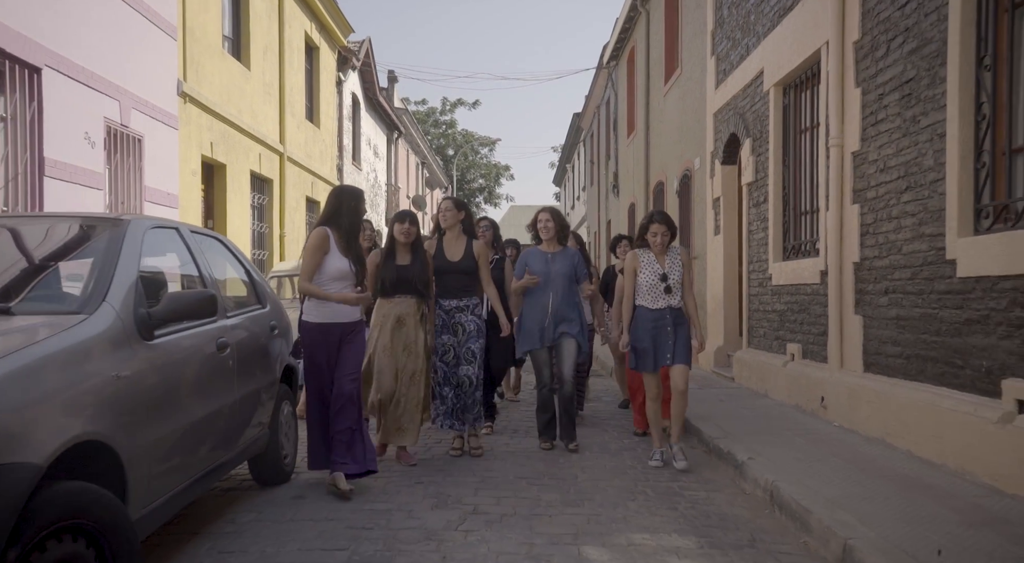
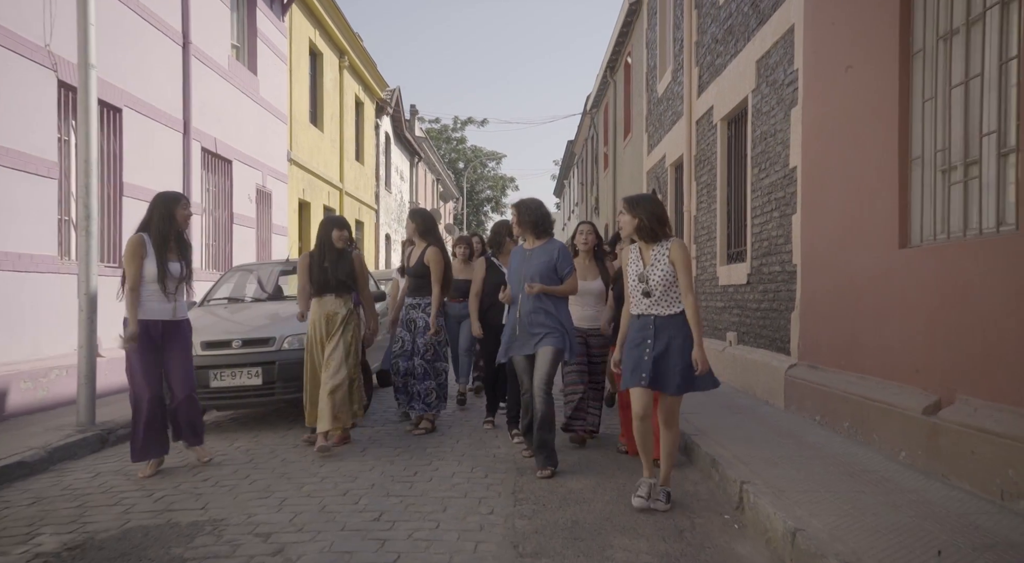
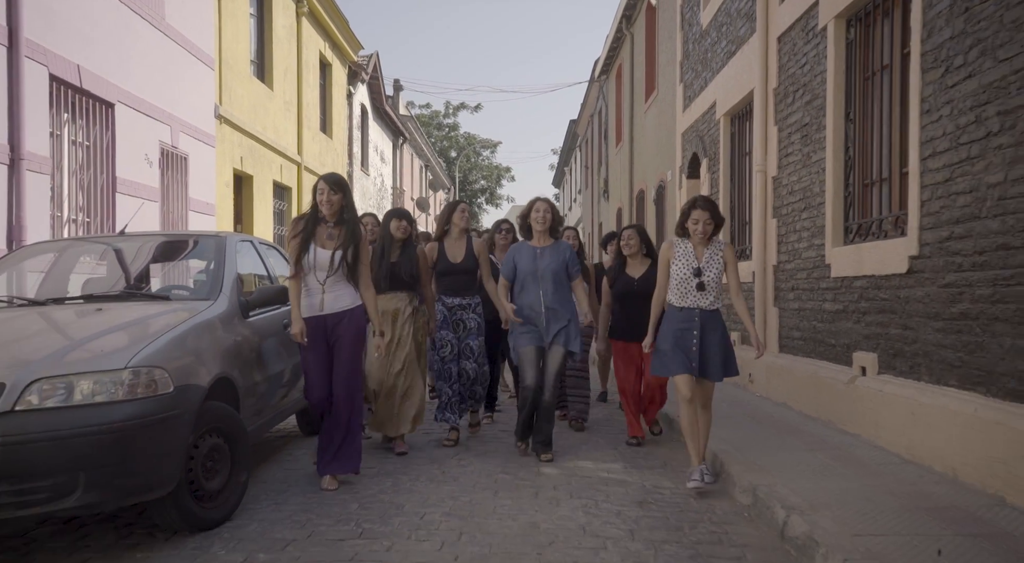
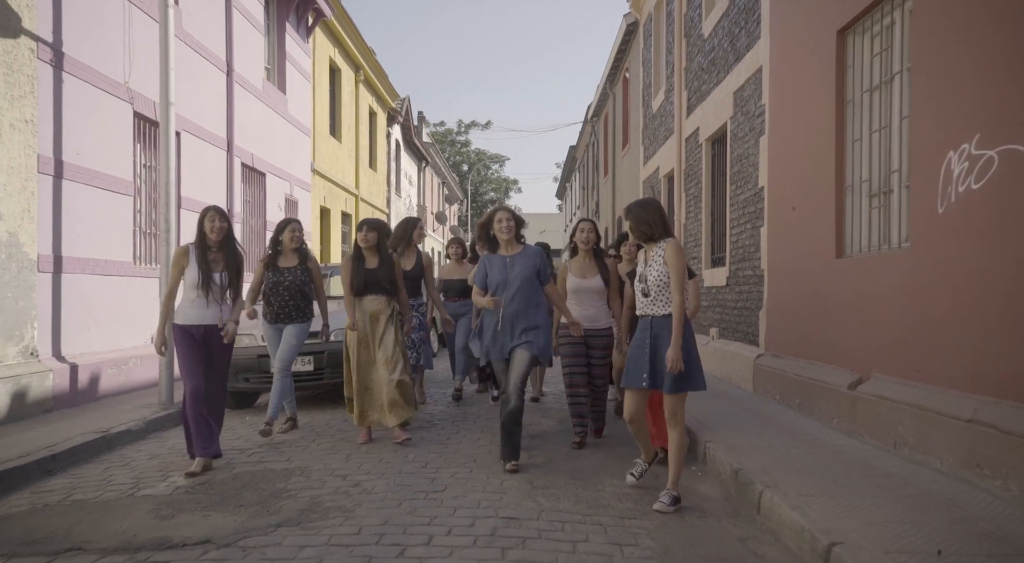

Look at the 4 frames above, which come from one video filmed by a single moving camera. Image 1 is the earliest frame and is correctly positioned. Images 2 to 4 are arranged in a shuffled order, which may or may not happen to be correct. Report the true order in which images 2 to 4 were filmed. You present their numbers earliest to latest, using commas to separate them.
3, 2, 4
